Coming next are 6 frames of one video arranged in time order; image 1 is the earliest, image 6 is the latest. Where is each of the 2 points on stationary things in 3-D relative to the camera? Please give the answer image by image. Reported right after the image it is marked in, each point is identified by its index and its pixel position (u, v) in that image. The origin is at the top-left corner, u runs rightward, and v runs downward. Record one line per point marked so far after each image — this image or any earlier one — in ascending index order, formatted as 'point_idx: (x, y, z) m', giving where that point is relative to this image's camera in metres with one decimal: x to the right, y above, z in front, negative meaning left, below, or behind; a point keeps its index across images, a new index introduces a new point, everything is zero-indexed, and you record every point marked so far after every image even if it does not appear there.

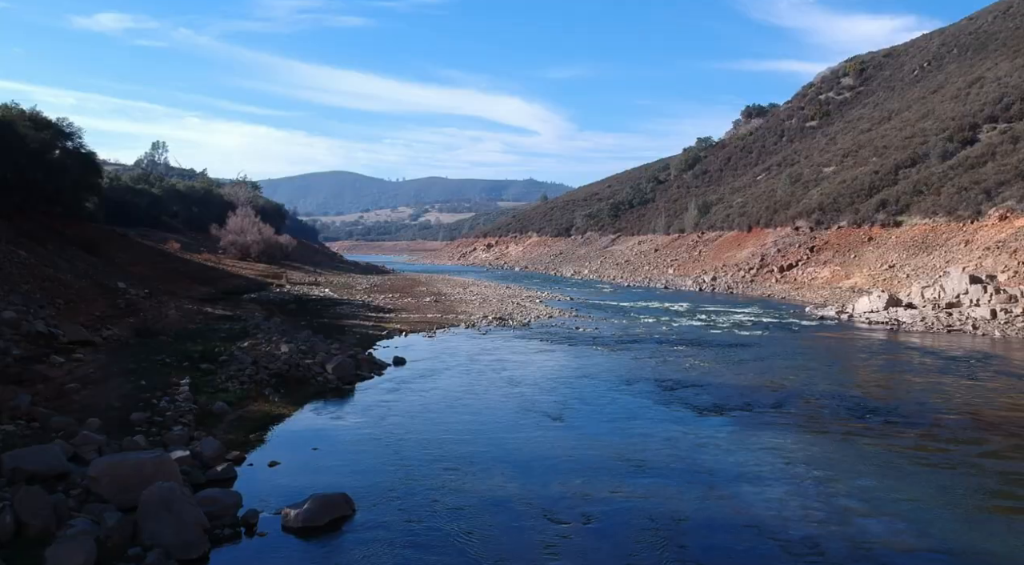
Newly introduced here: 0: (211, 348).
0: (-5.9, -1.3, +15.0) m
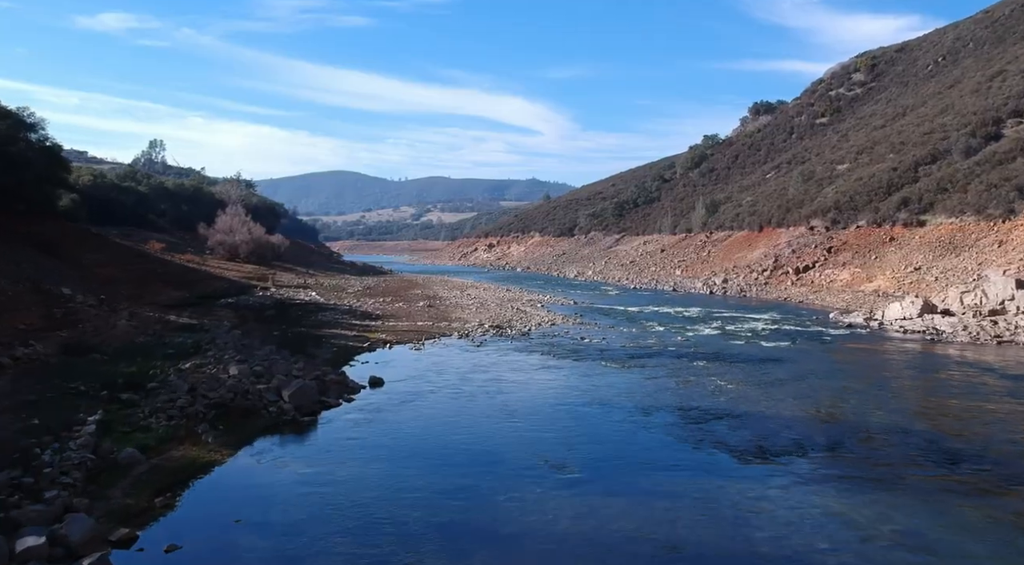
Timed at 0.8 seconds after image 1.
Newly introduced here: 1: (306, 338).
0: (-5.9, -1.4, +12.6) m
1: (-5.3, -1.5, +19.9) m
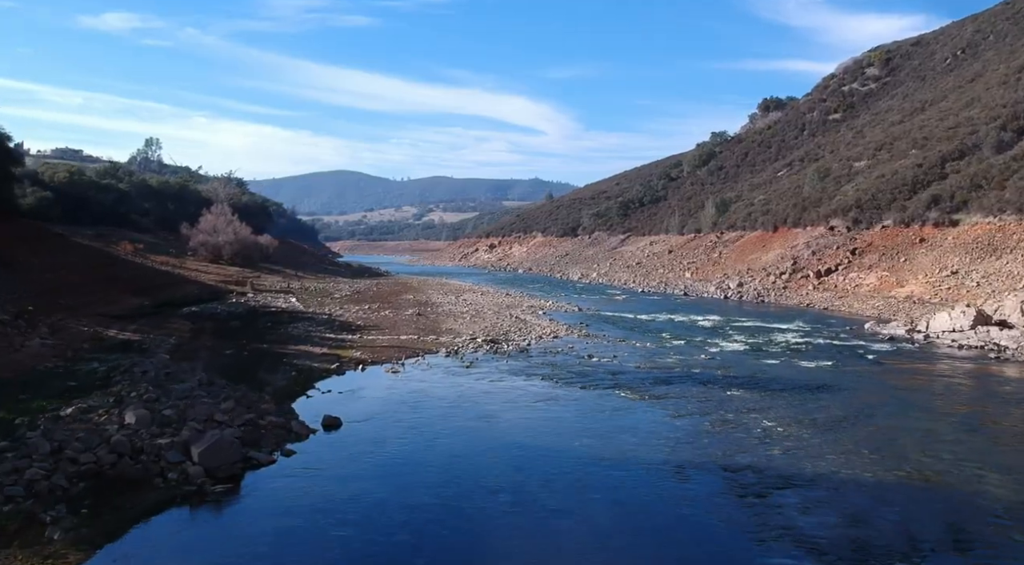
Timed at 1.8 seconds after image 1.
0: (-6.1, -1.6, +9.4) m
1: (-5.4, -1.7, +16.8) m
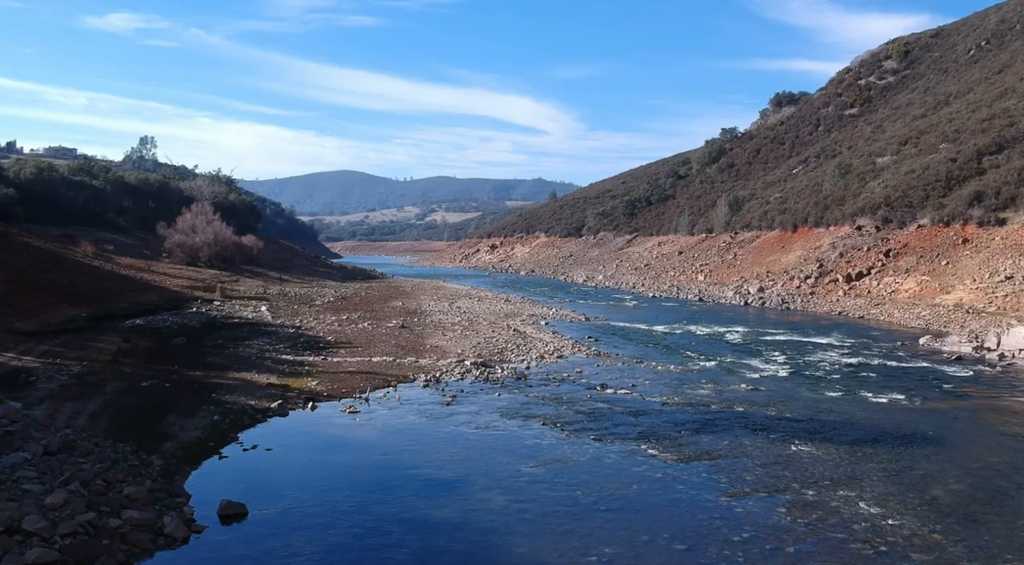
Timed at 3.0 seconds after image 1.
0: (-6.2, -1.8, +5.7) m
1: (-5.5, -1.9, +13.0) m
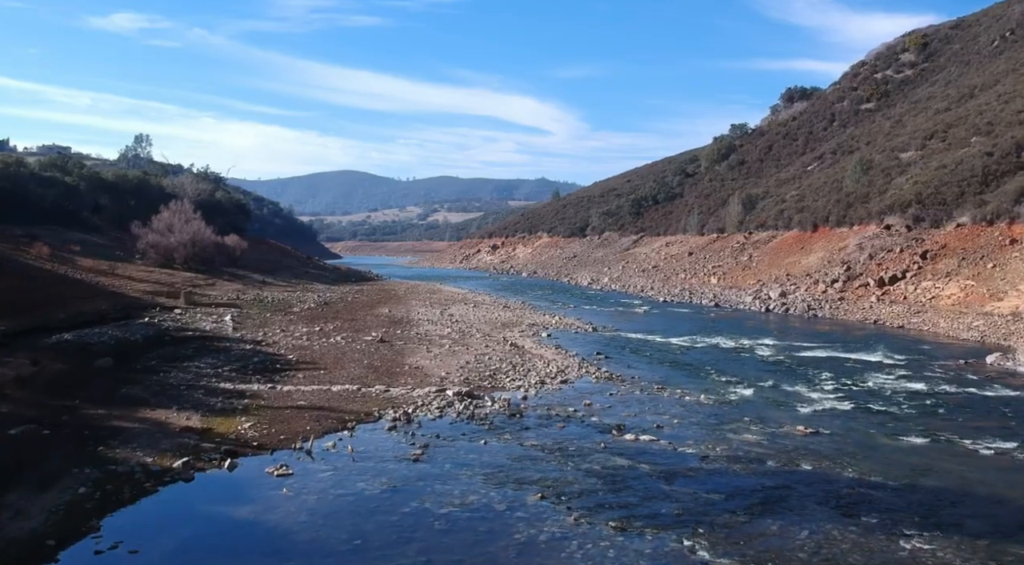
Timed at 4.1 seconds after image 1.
0: (-6.4, -2.0, +2.3) m
1: (-5.7, -2.1, +9.6) m
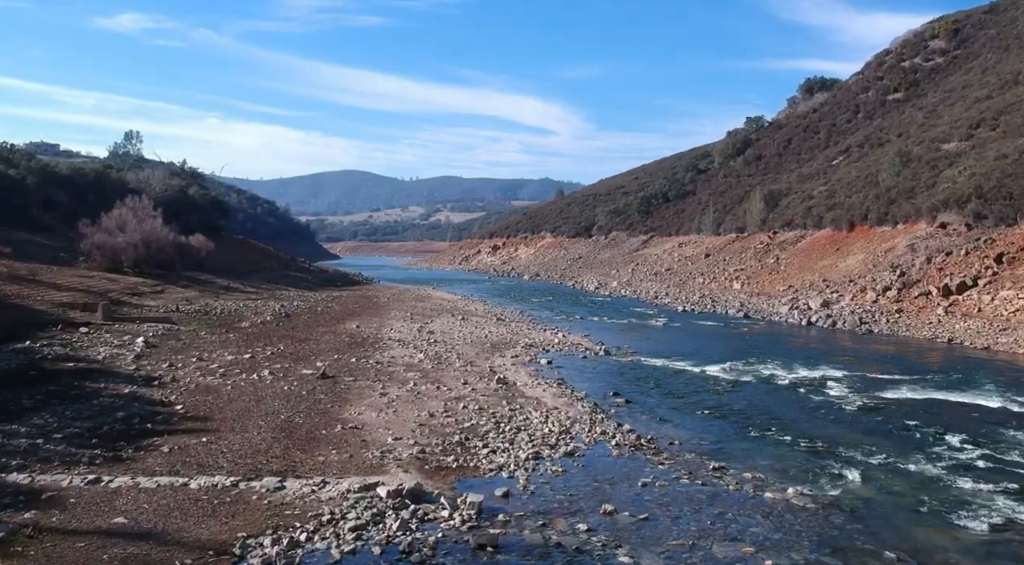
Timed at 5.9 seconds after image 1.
0: (-6.8, -2.3, -3.2) m
1: (-6.0, -2.4, +4.1) m
